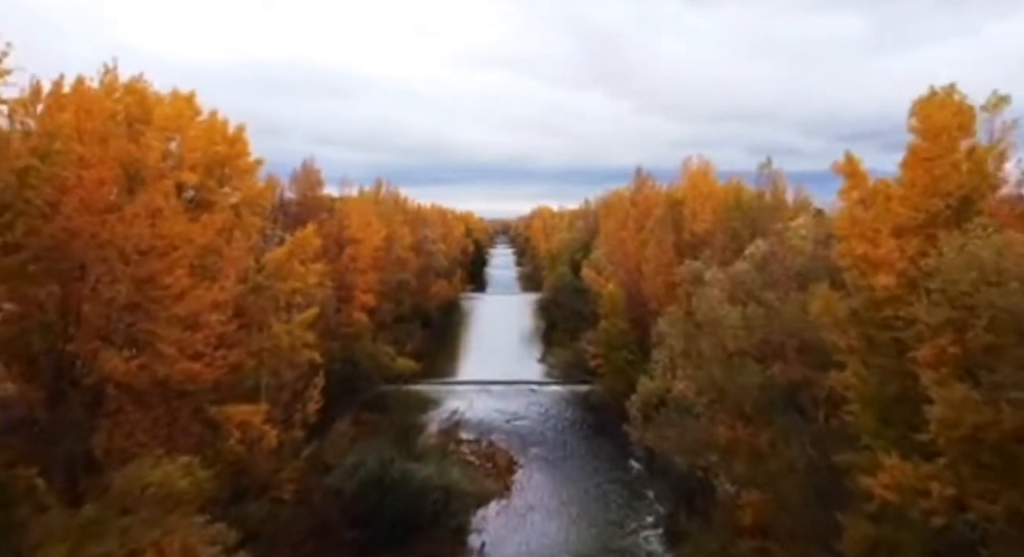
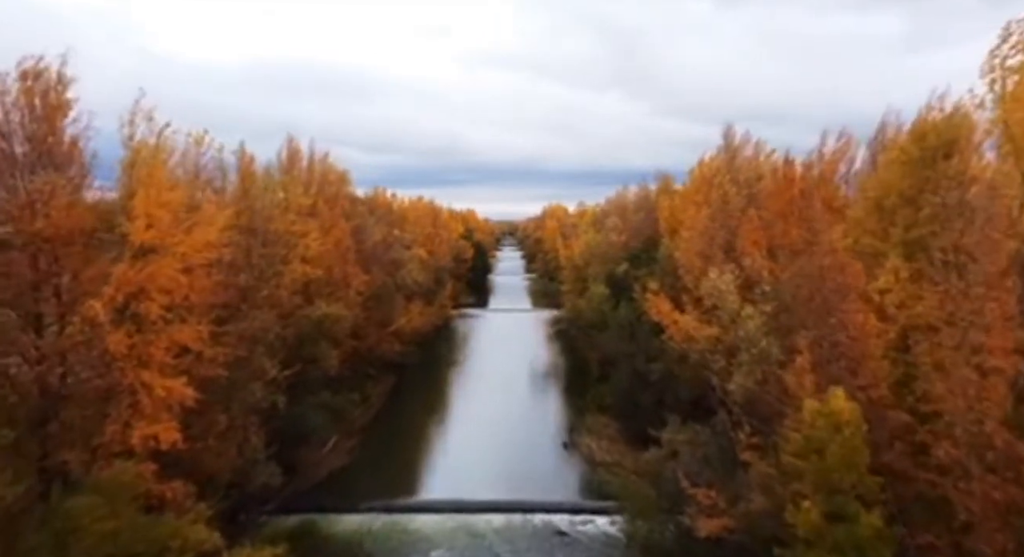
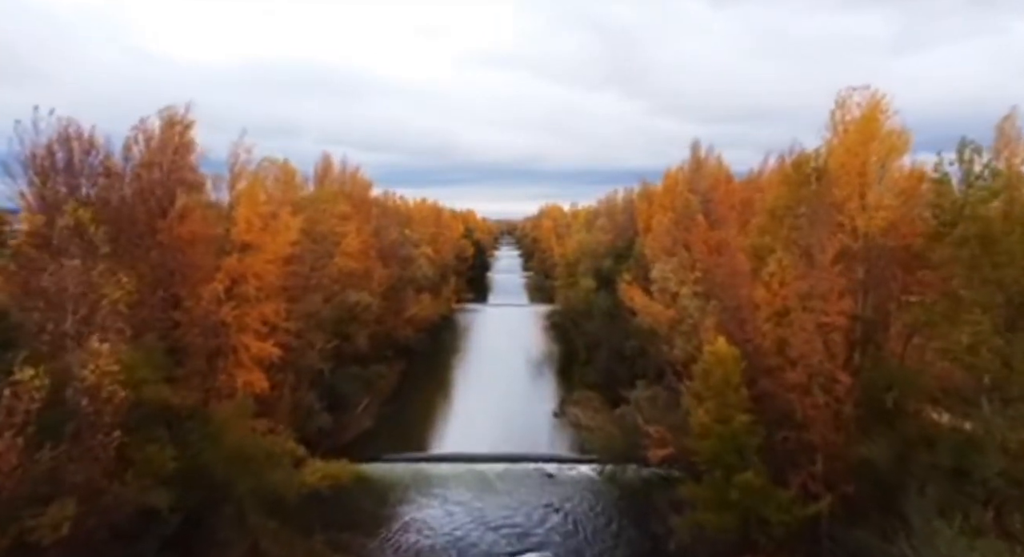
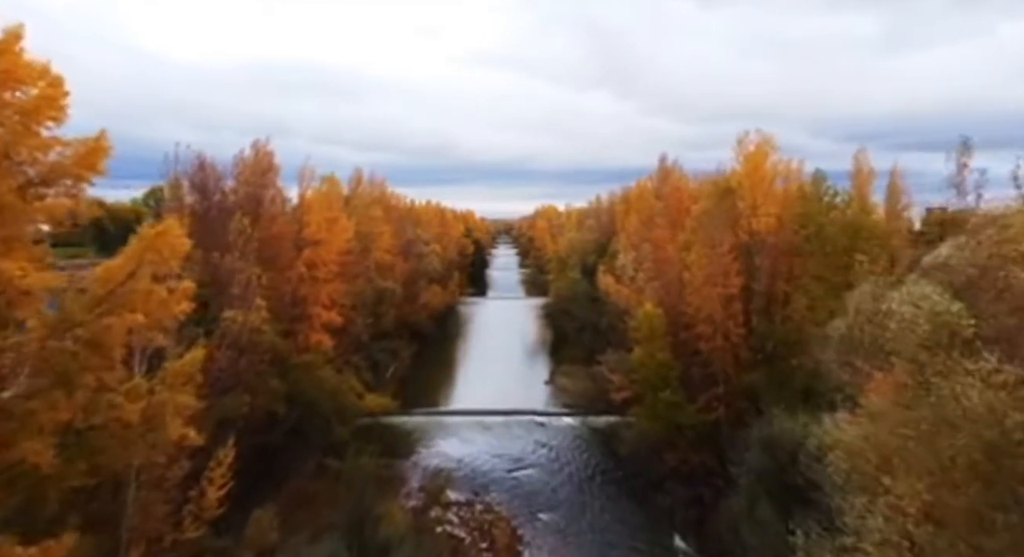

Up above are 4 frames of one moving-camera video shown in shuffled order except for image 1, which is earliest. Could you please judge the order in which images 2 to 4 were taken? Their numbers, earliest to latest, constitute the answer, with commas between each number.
4, 3, 2
